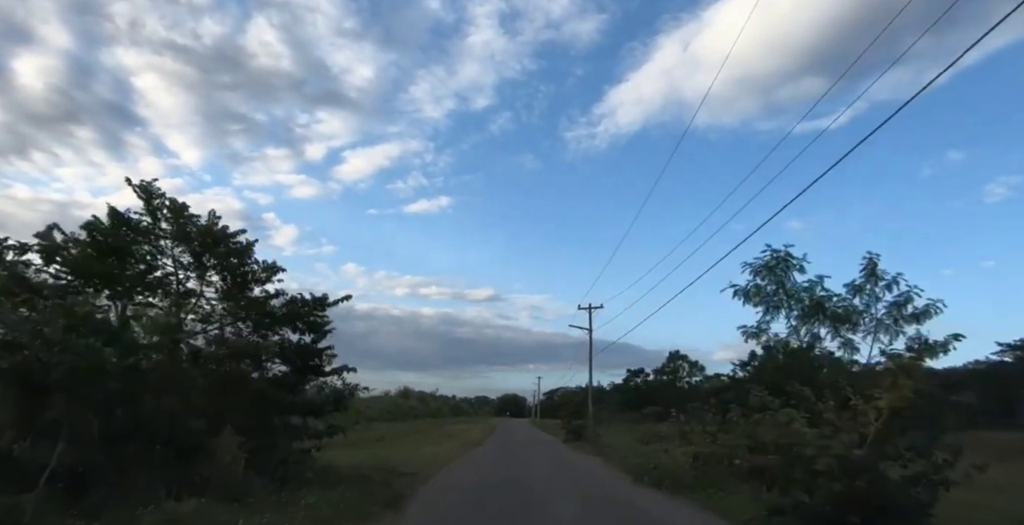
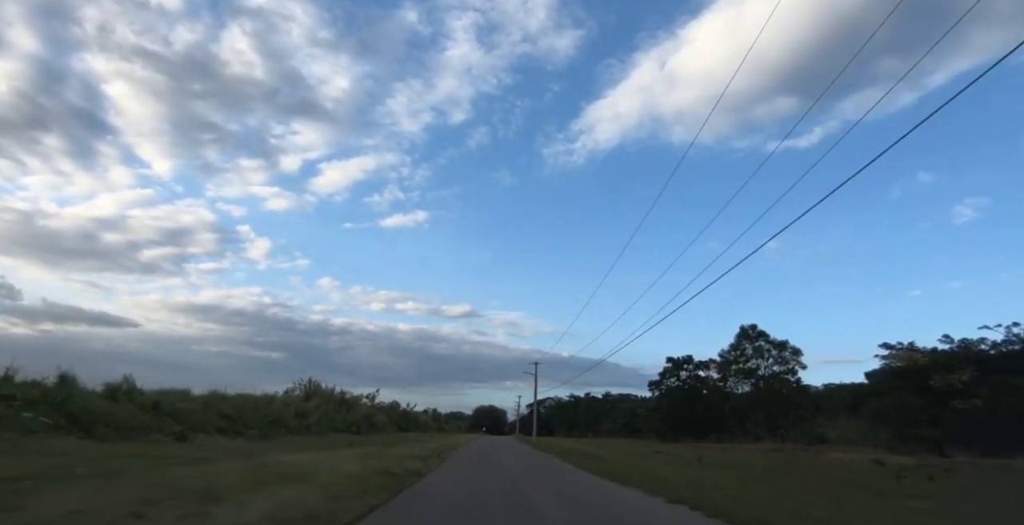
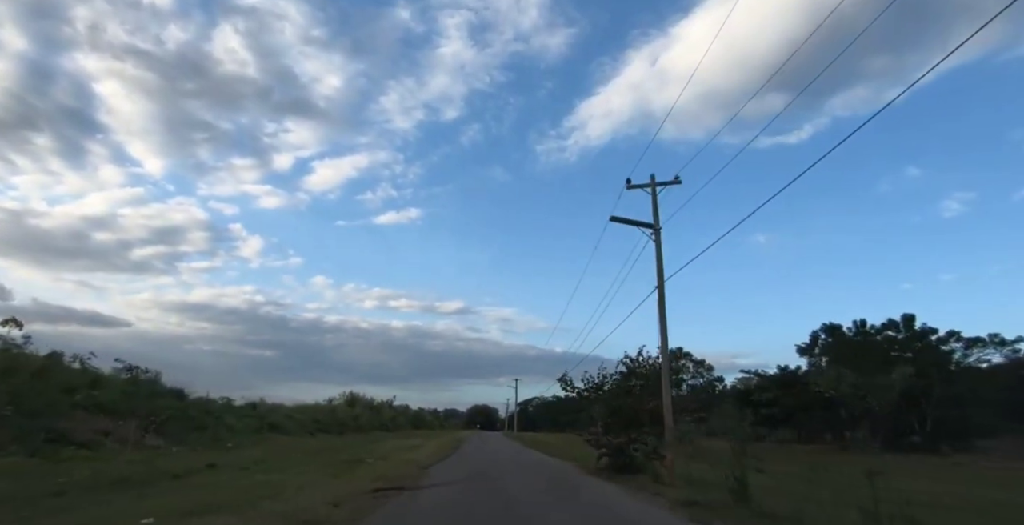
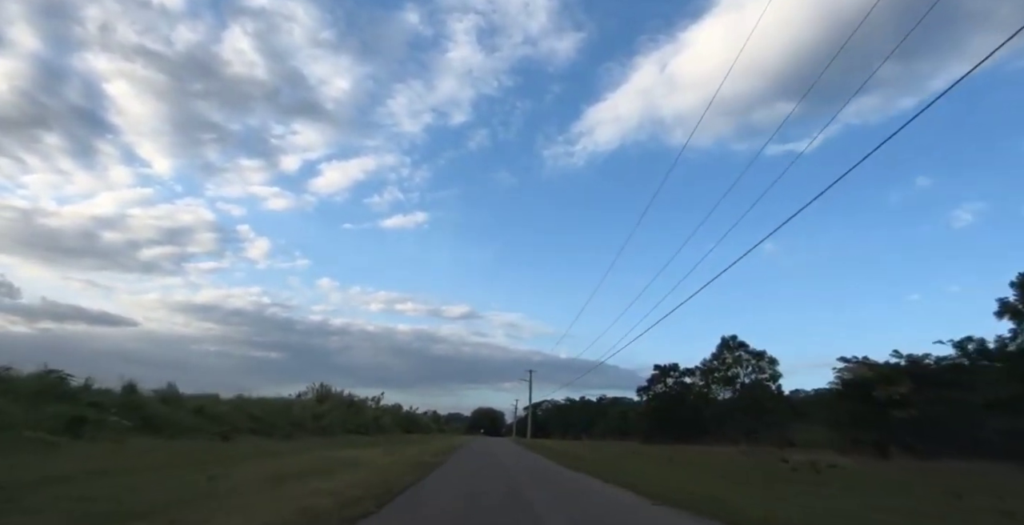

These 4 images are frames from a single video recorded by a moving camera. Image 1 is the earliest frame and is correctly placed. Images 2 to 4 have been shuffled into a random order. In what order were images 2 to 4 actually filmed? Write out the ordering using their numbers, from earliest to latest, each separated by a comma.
3, 4, 2
